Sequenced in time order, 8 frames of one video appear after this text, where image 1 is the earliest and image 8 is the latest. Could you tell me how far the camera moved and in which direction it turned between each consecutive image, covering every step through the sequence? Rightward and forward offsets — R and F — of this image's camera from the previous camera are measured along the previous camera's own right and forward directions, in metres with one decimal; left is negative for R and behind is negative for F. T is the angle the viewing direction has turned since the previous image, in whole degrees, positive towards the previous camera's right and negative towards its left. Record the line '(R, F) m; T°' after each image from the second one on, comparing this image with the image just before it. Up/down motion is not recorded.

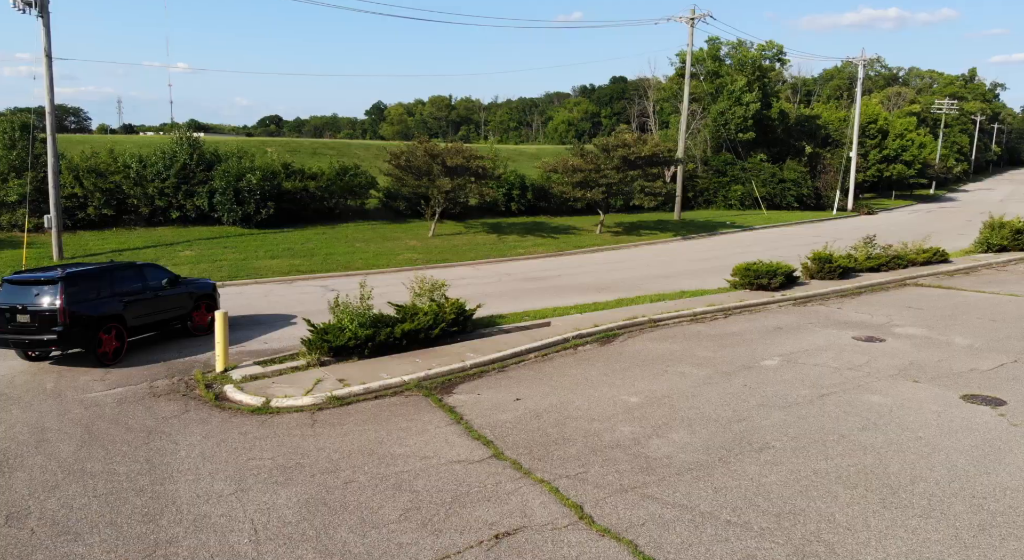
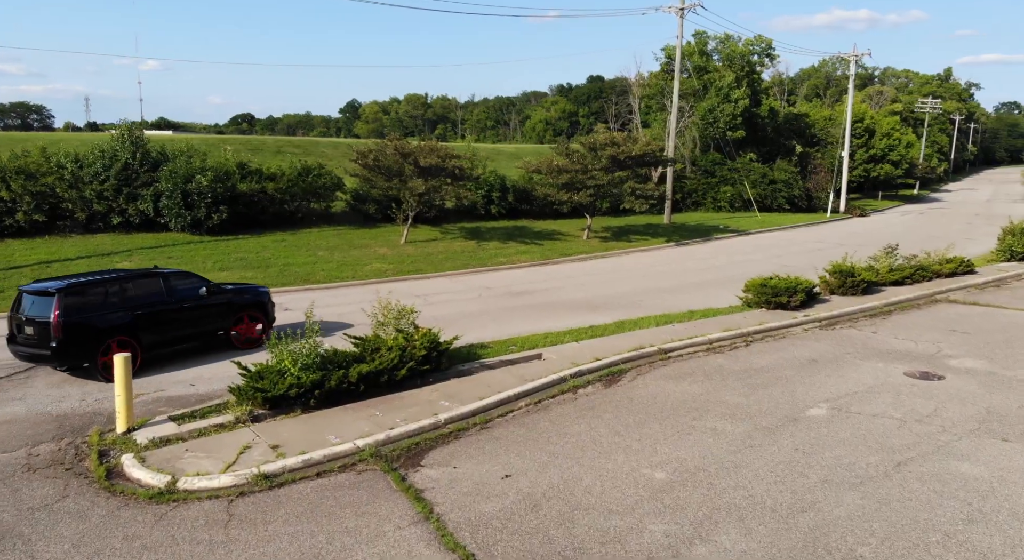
(-0.1, +2.3) m; +2°
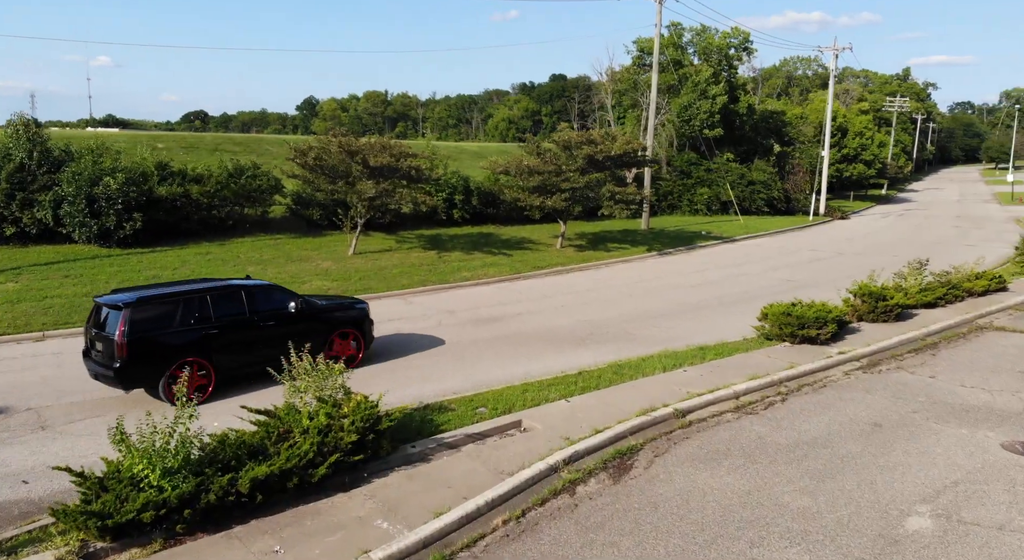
(0.0, +3.0) m; +3°
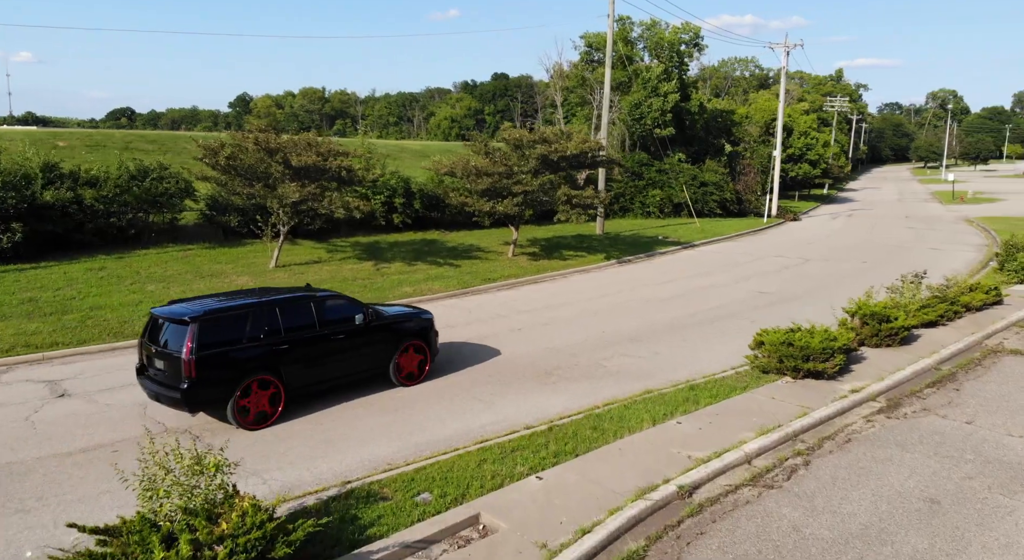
(-0.1, +2.2) m; +4°
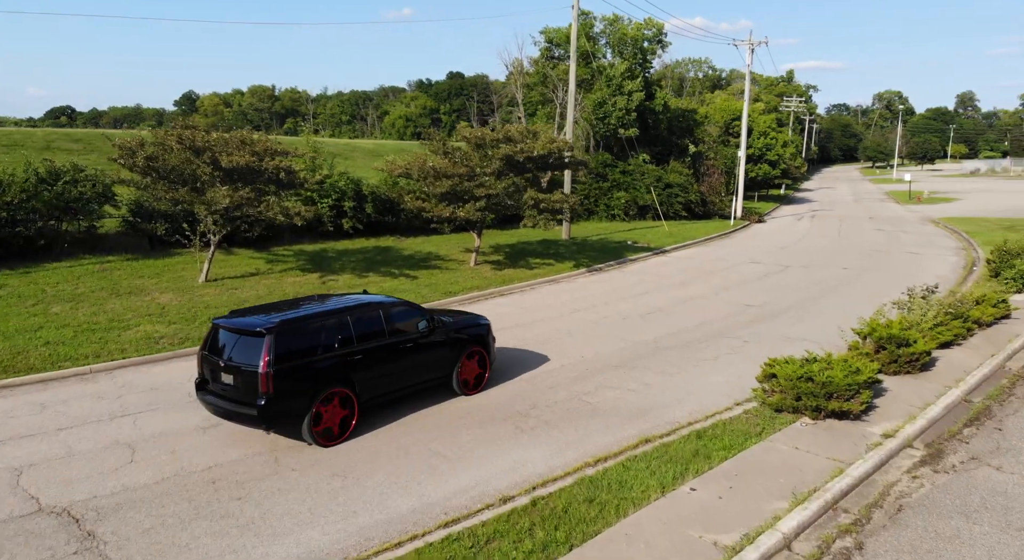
(-0.1, +1.8) m; +3°
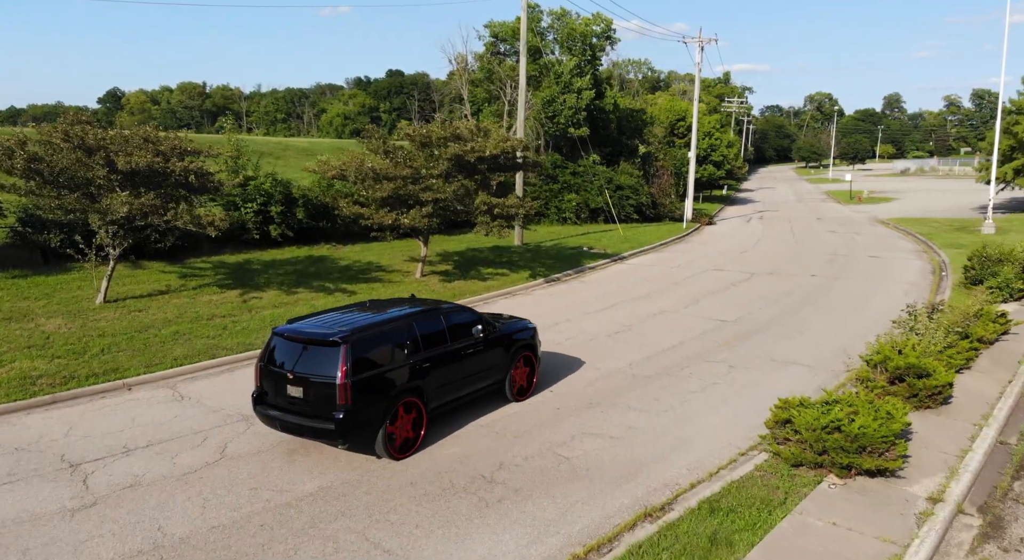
(-0.2, +1.8) m; +4°
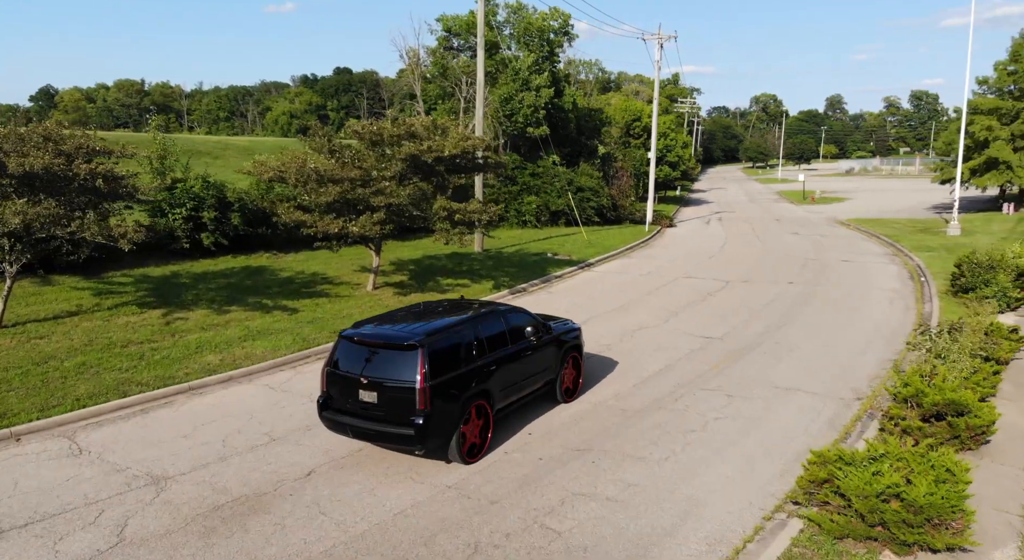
(-0.2, +1.5) m; +4°
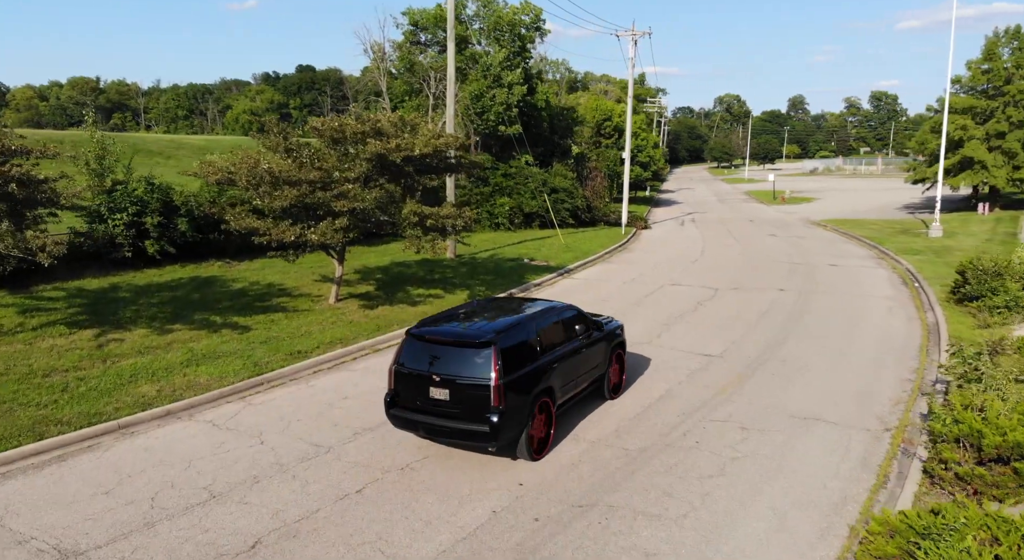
(-0.2, +1.3) m; +3°
